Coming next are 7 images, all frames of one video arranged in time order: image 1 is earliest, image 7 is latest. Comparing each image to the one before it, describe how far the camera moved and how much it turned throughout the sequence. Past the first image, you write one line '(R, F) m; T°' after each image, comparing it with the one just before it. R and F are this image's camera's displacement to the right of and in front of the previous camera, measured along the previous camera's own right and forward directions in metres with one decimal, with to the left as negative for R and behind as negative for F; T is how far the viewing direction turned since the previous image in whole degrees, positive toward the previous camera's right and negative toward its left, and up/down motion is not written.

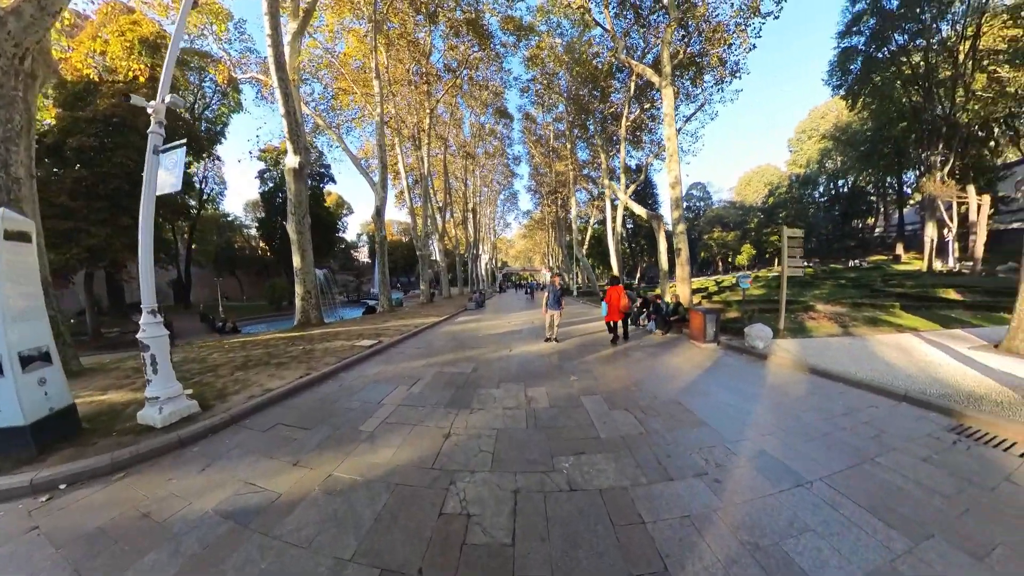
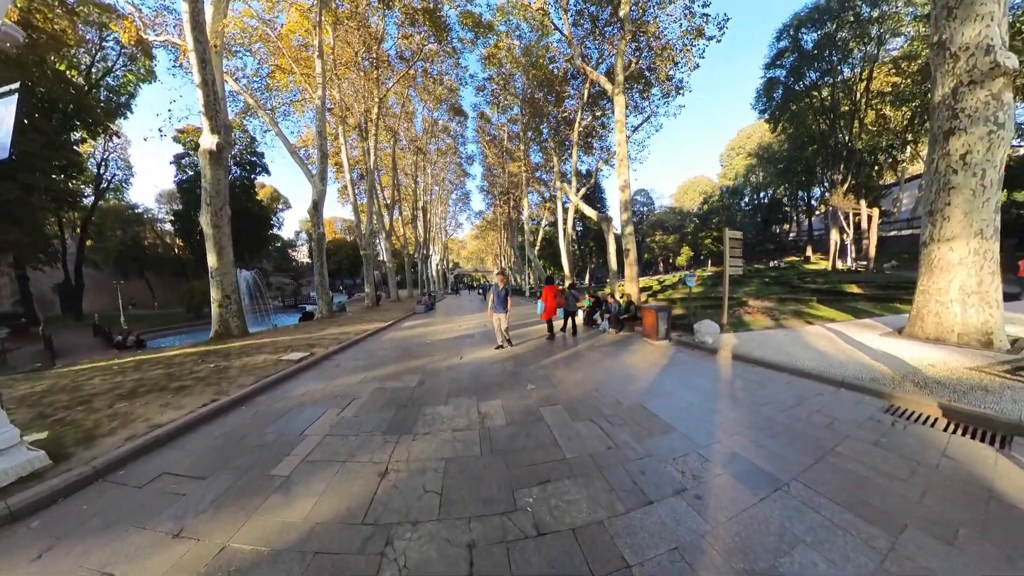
(0.0, +0.3) m; +8°
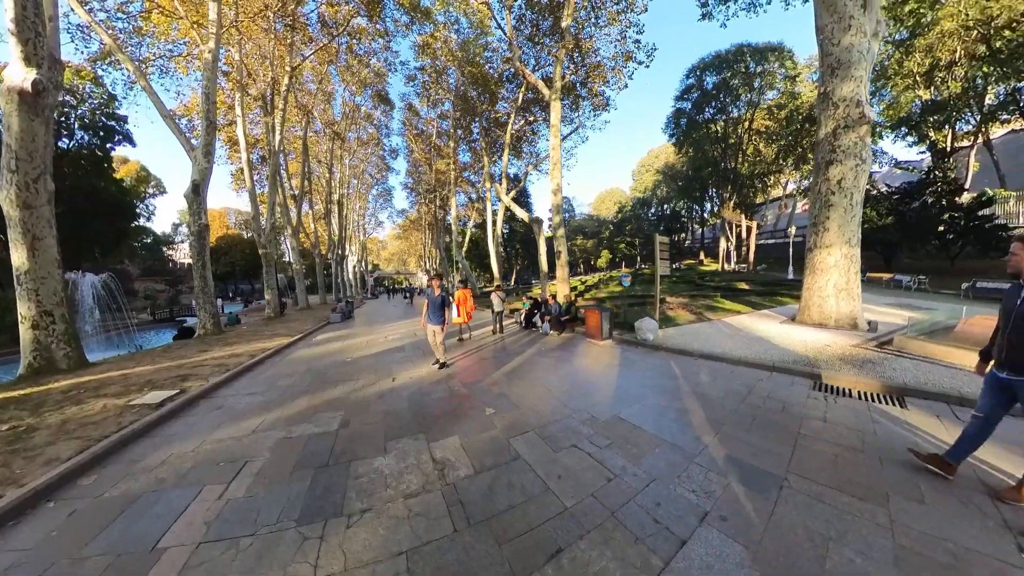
(-0.3, +0.6) m; +13°
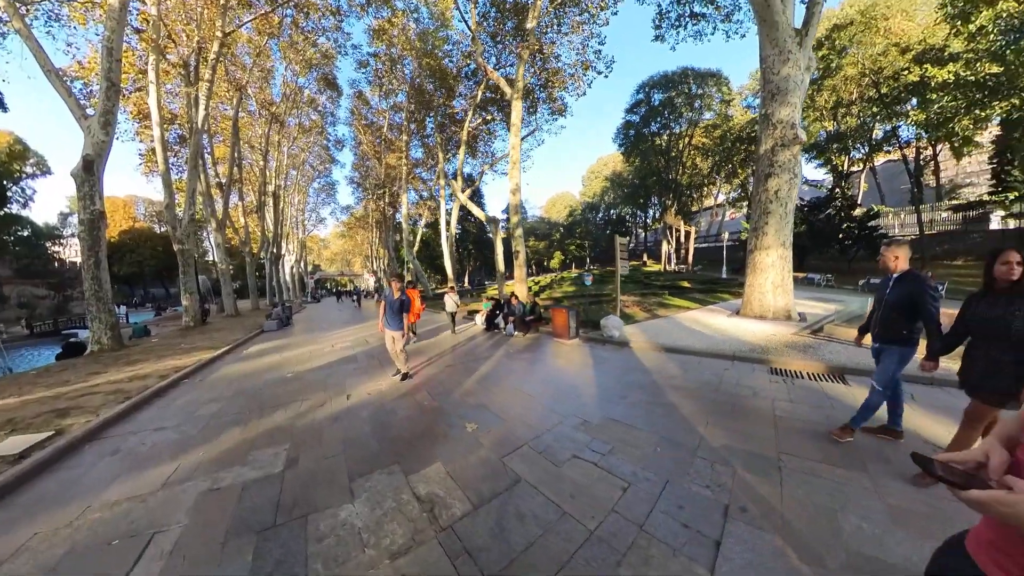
(-0.3, +0.4) m; +8°
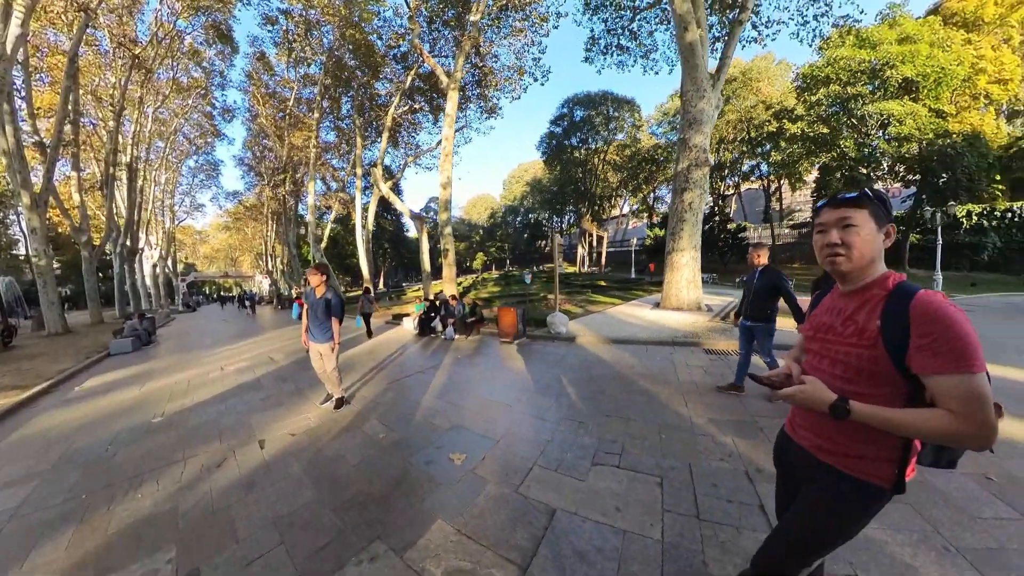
(-0.8, +0.7) m; +15°
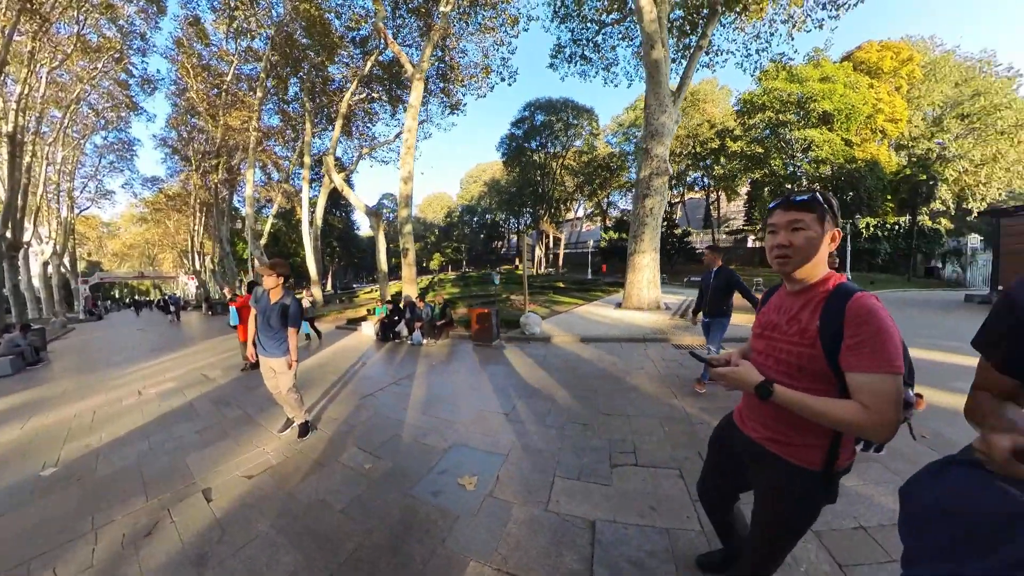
(-0.8, +0.4) m; +9°
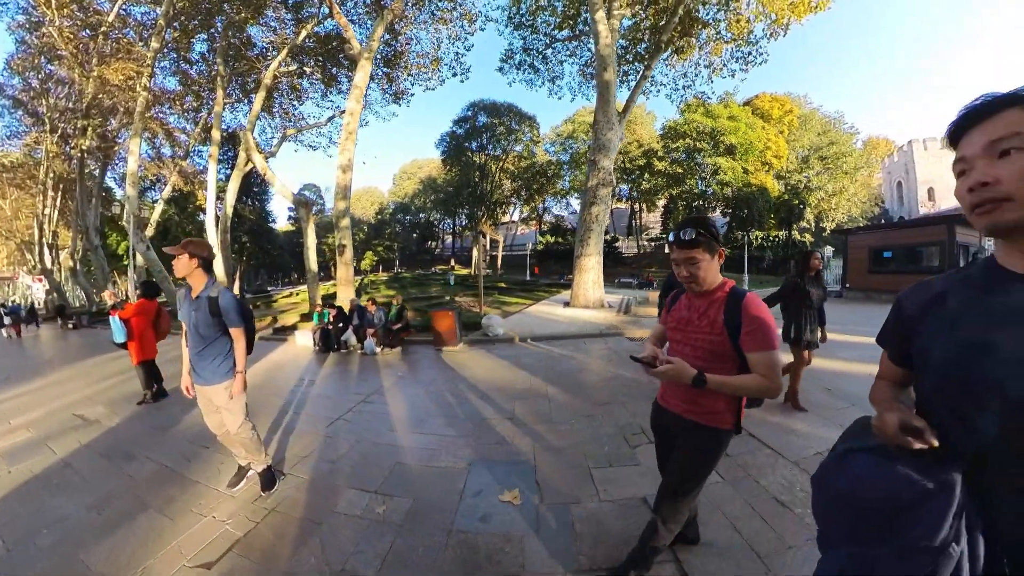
(-1.7, +0.5) m; +14°
